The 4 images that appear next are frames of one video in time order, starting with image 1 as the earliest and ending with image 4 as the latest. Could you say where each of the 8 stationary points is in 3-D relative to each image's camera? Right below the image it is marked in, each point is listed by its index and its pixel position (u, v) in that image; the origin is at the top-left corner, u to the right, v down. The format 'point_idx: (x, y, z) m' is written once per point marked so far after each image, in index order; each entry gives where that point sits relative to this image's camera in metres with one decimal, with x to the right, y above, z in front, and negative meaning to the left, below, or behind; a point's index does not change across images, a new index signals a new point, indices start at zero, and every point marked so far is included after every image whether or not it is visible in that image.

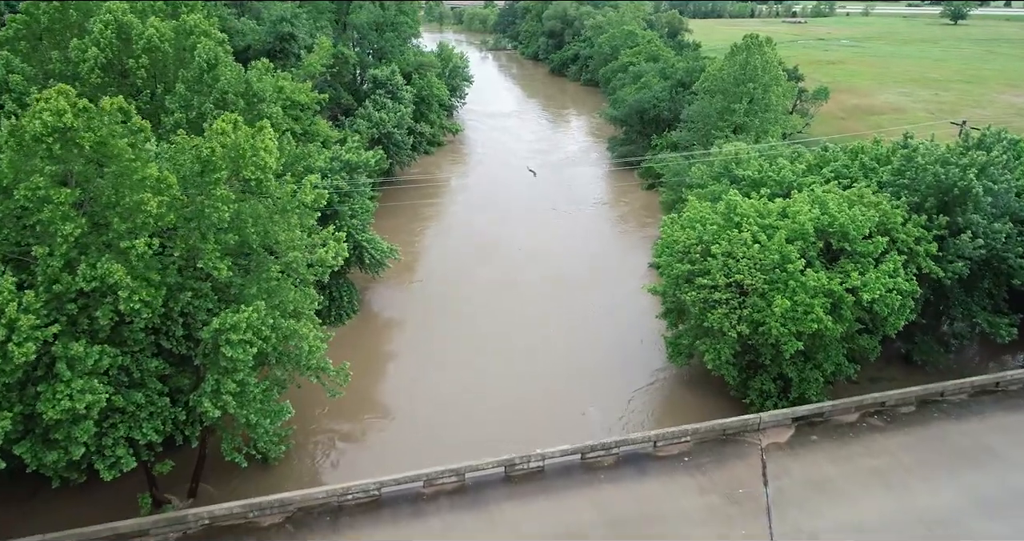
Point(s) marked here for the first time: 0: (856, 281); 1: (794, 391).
0: (+8.2, -0.2, +18.4) m
1: (+7.2, -3.1, +19.9) m
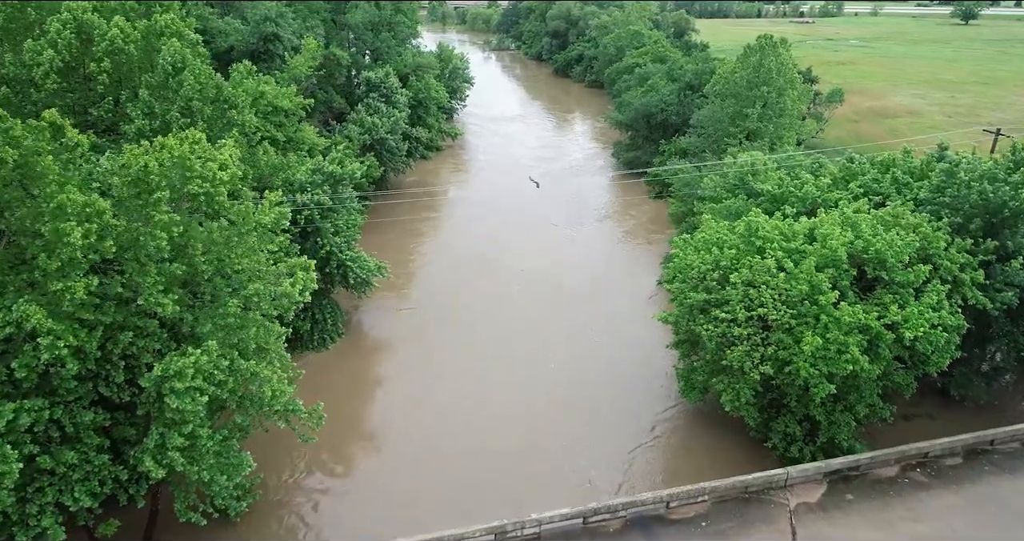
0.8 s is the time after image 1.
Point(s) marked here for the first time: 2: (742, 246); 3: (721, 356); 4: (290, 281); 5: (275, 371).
0: (+8.1, -0.9, +16.1) m
1: (+7.1, -3.8, +17.7) m
2: (+5.6, +0.6, +18.8) m
3: (+4.7, -1.9, +17.4) m
4: (-4.5, -0.2, +15.7) m
5: (-4.8, -2.0, +15.7) m
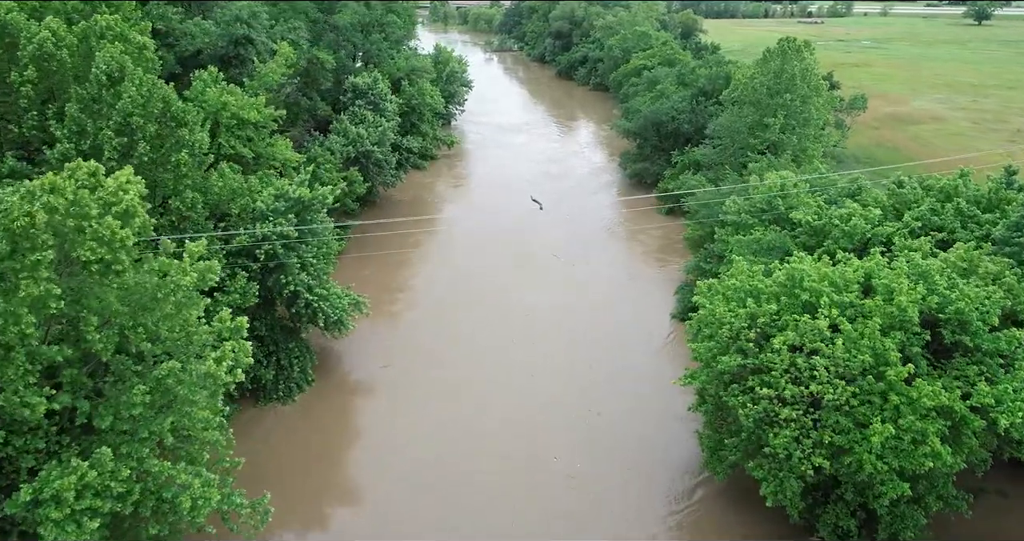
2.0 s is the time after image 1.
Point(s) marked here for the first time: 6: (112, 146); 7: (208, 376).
0: (+7.9, -2.1, +12.8) m
1: (+6.9, -4.9, +14.3) m
2: (+5.5, -0.5, +15.4) m
3: (+4.5, -3.1, +14.1) m
4: (-4.7, -1.3, +12.4) m
5: (-5.0, -3.2, +12.4) m
6: (-9.5, +3.0, +18.3) m
7: (-4.9, -1.7, +12.3) m
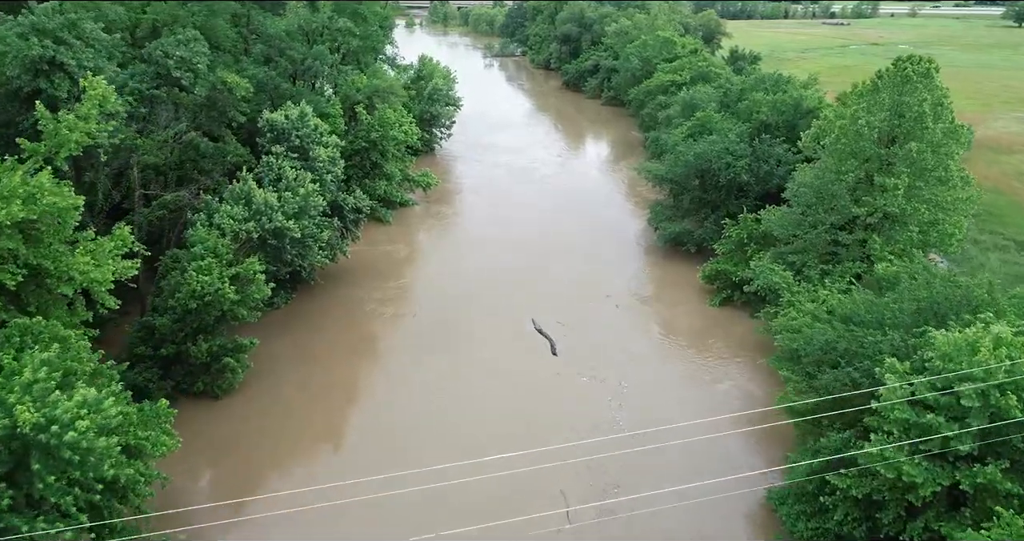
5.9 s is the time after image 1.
0: (+7.3, -6.2, +1.1) m
1: (+6.3, -9.0, +2.6) m
2: (+4.9, -4.7, +3.7) m
3: (+4.0, -7.2, +2.4) m
4: (-5.3, -5.4, +0.8) m
5: (-5.6, -7.3, +0.8) m
6: (-10.0, -1.1, +6.7) m
7: (-5.5, -5.8, +0.7) m
